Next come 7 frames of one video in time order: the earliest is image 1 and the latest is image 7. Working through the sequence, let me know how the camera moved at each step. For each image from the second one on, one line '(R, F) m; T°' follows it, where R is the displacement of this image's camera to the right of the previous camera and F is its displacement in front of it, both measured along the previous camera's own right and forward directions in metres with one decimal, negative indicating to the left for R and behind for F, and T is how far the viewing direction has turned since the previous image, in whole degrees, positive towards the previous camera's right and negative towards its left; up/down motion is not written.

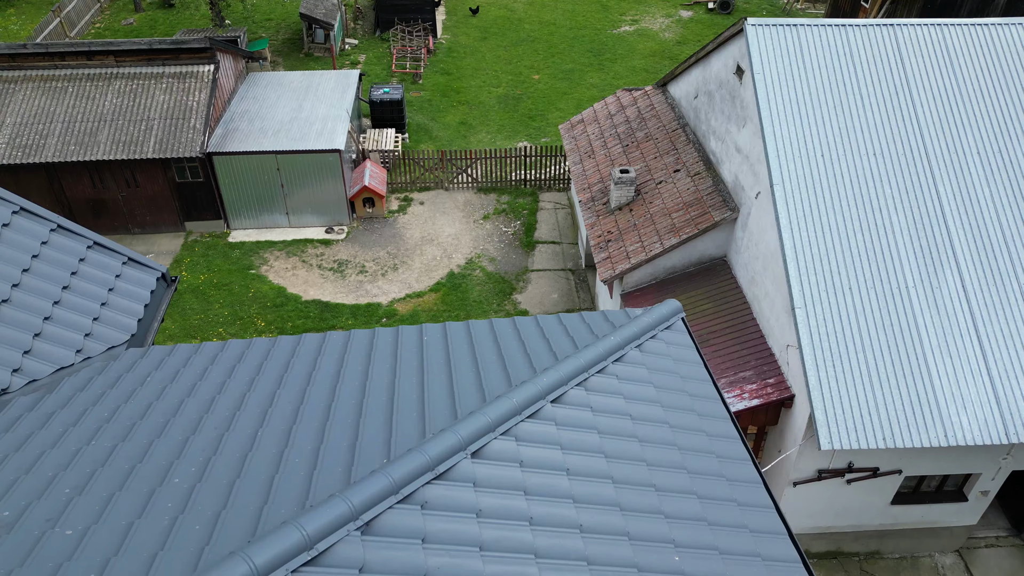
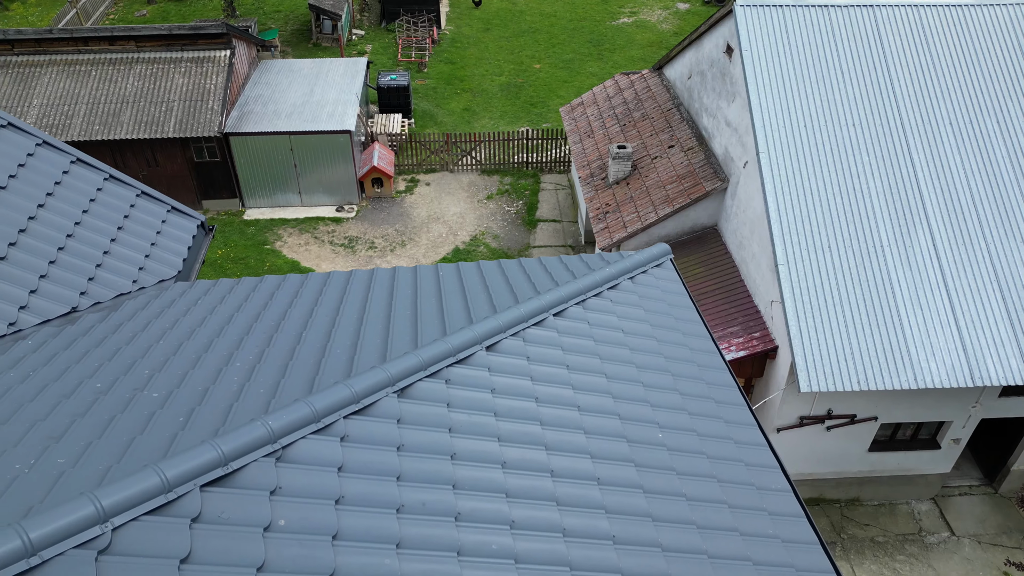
(0.0, -0.9) m; 0°
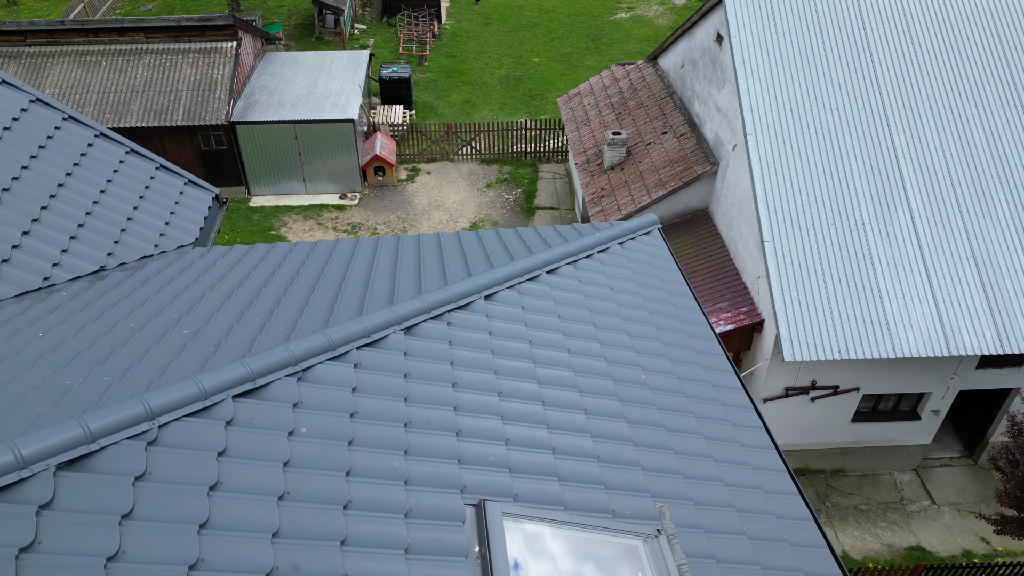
(0.0, -0.6) m; 0°
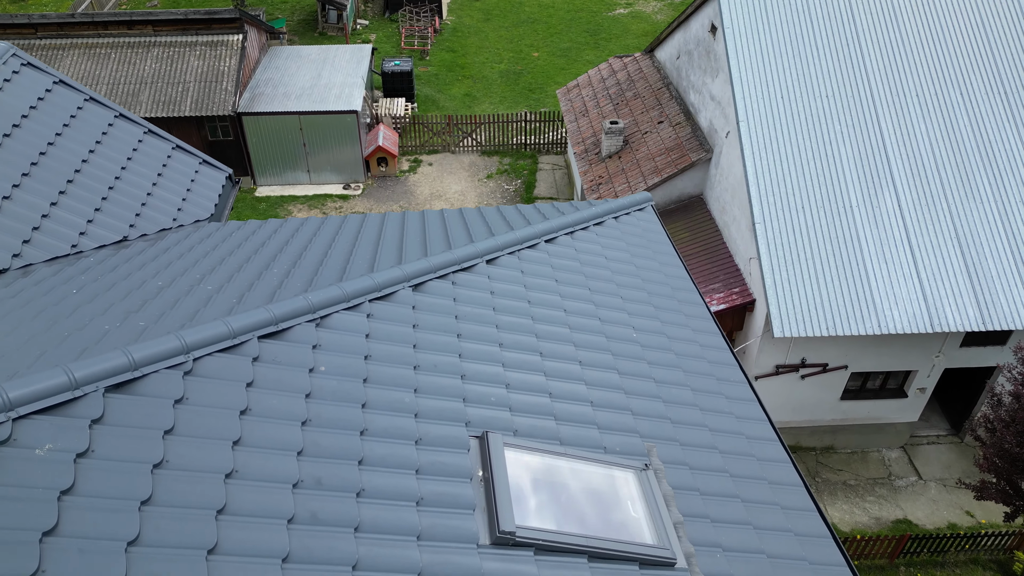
(0.0, -0.5) m; 0°
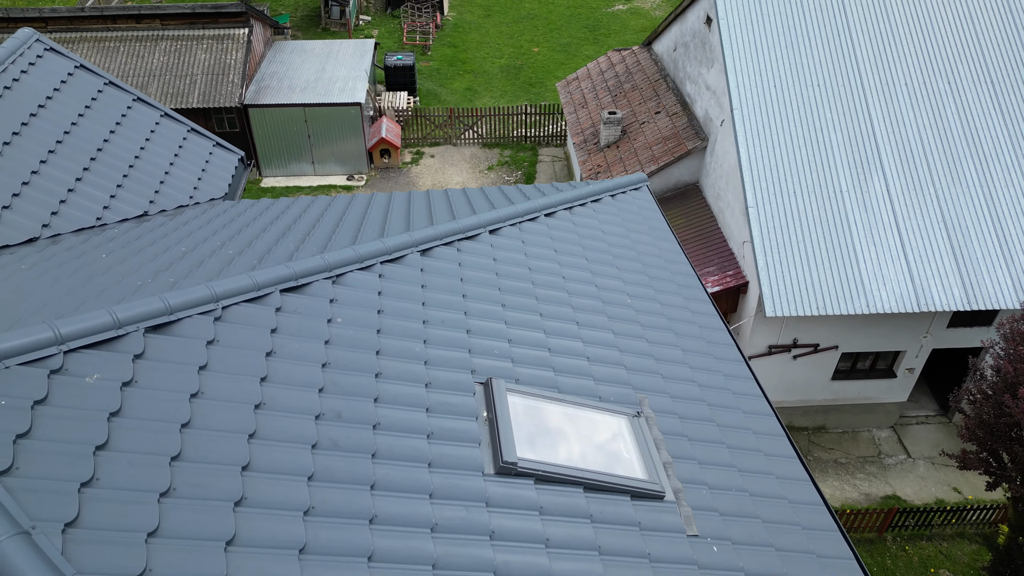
(0.0, -0.4) m; 0°
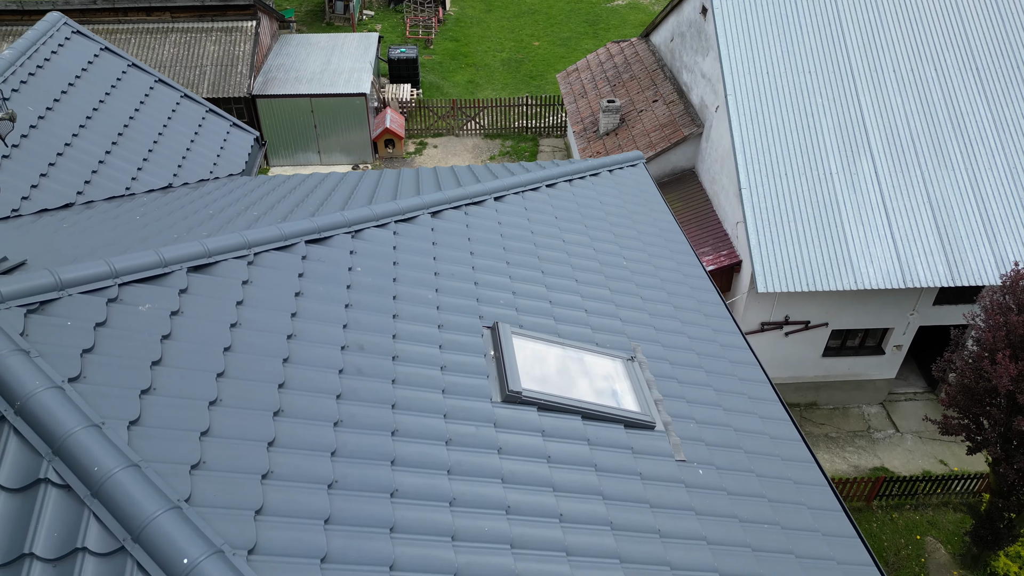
(0.0, -0.5) m; 0°
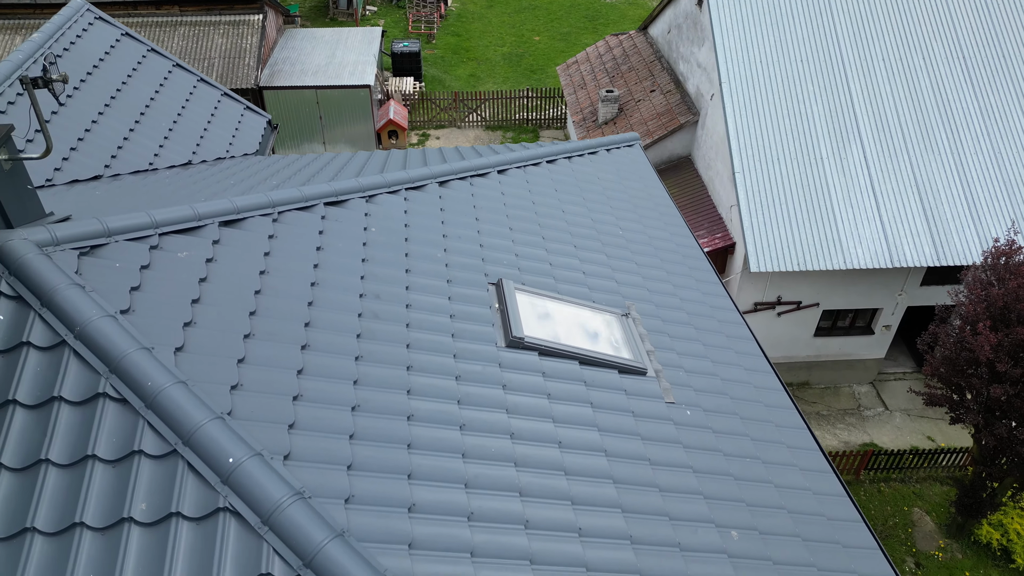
(0.0, -0.5) m; 0°
